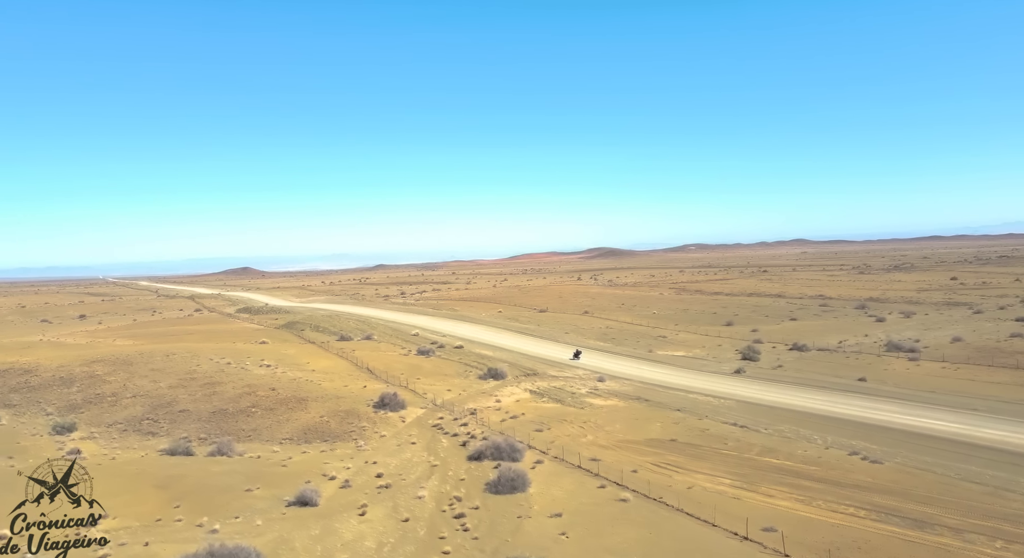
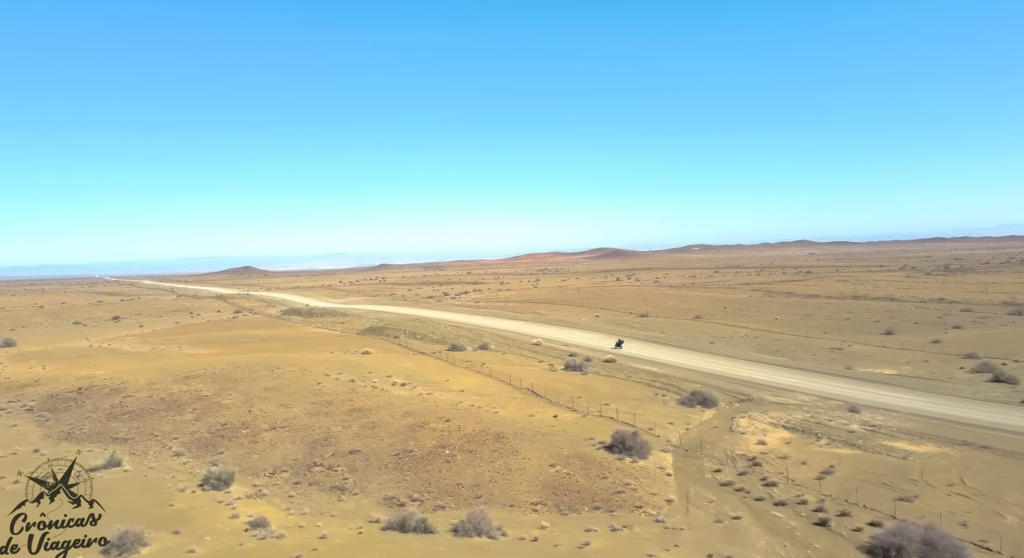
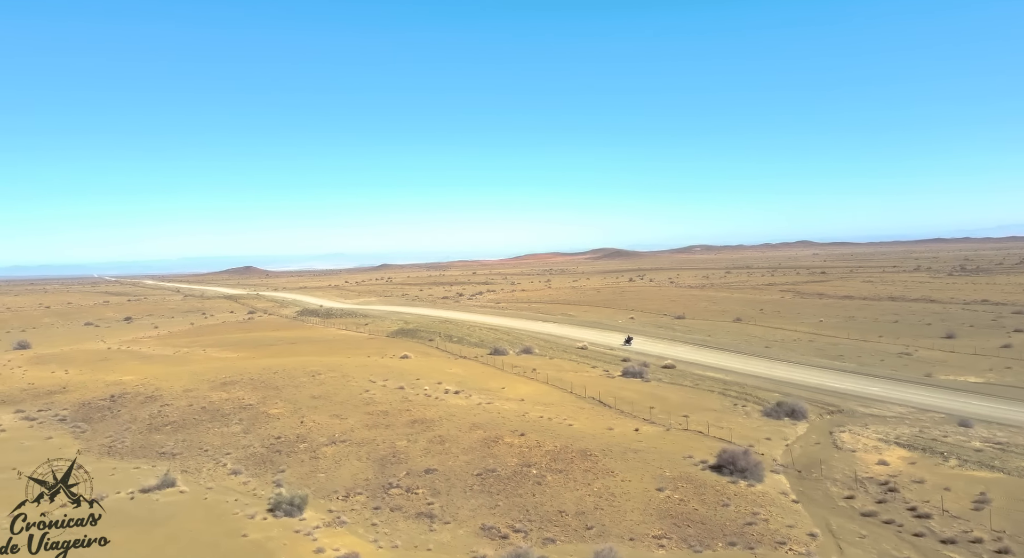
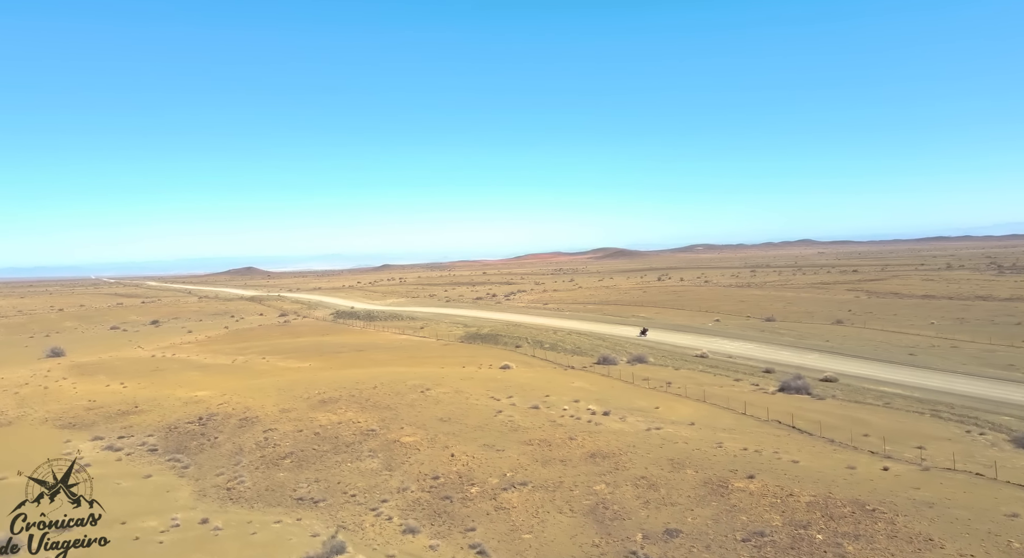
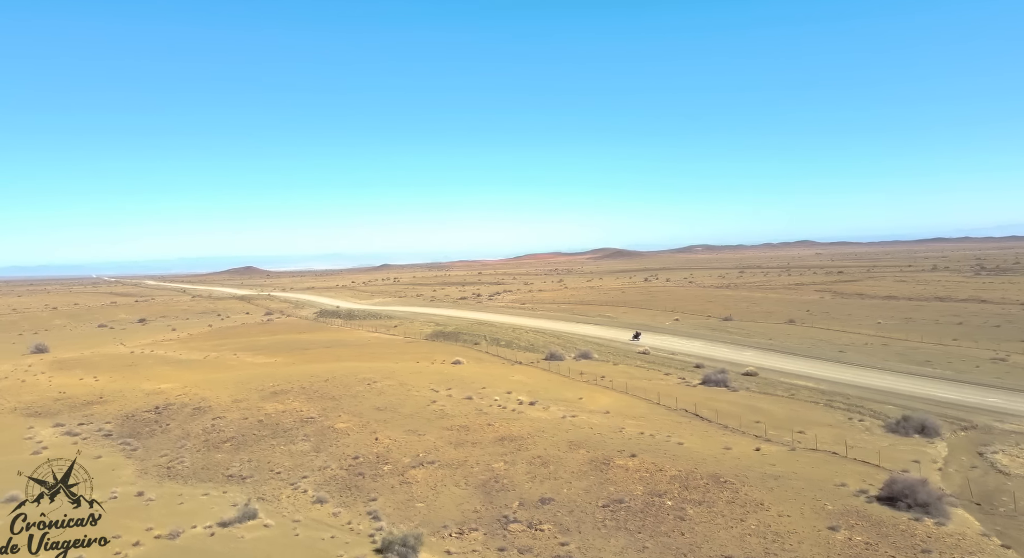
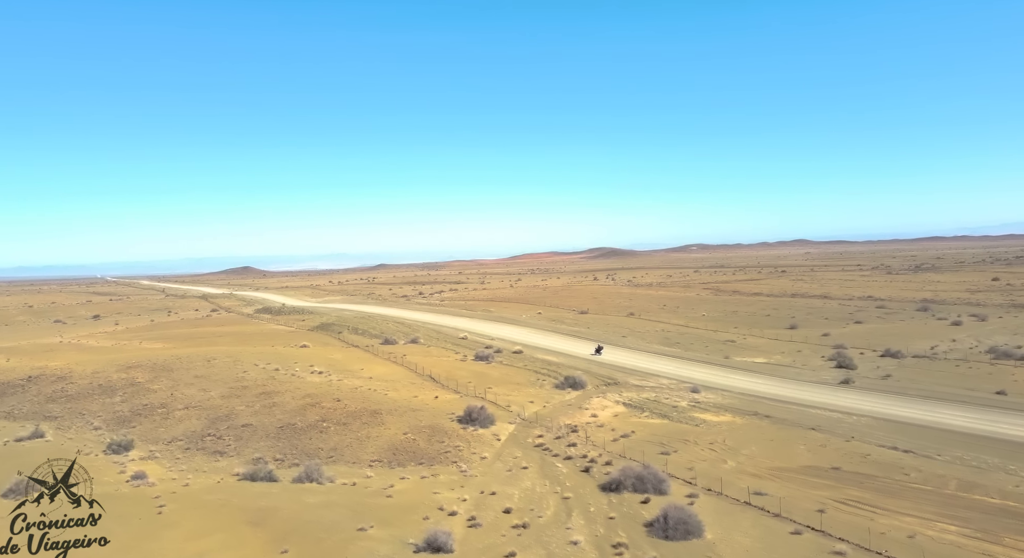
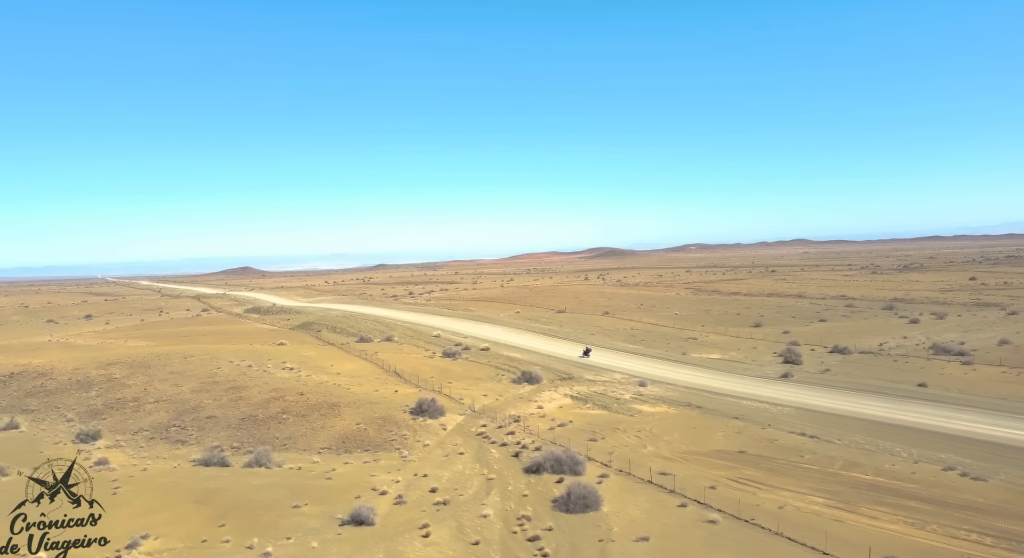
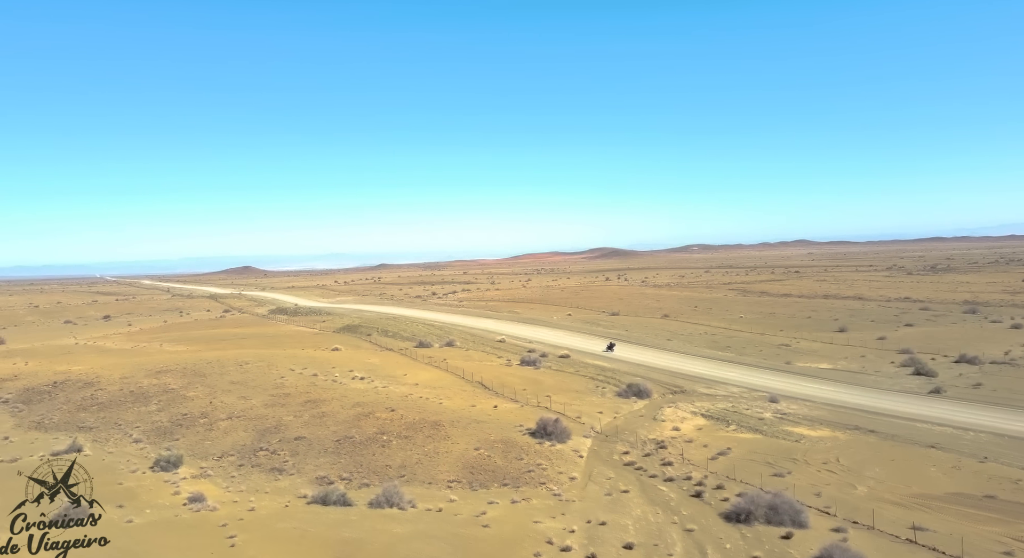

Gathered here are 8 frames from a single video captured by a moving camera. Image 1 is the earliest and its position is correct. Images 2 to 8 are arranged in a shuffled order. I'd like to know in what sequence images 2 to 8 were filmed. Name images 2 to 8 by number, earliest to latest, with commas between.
7, 6, 8, 2, 3, 5, 4
